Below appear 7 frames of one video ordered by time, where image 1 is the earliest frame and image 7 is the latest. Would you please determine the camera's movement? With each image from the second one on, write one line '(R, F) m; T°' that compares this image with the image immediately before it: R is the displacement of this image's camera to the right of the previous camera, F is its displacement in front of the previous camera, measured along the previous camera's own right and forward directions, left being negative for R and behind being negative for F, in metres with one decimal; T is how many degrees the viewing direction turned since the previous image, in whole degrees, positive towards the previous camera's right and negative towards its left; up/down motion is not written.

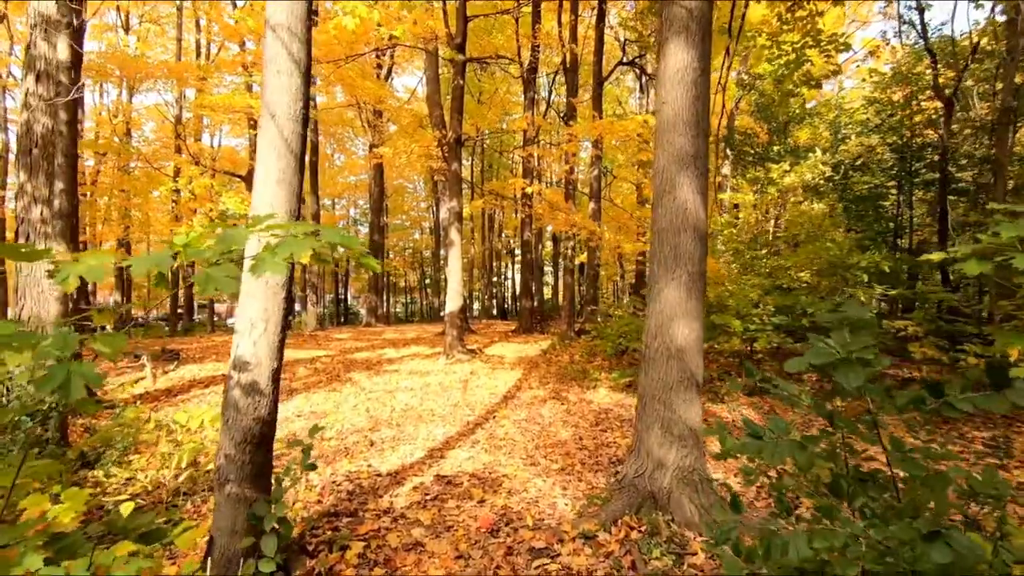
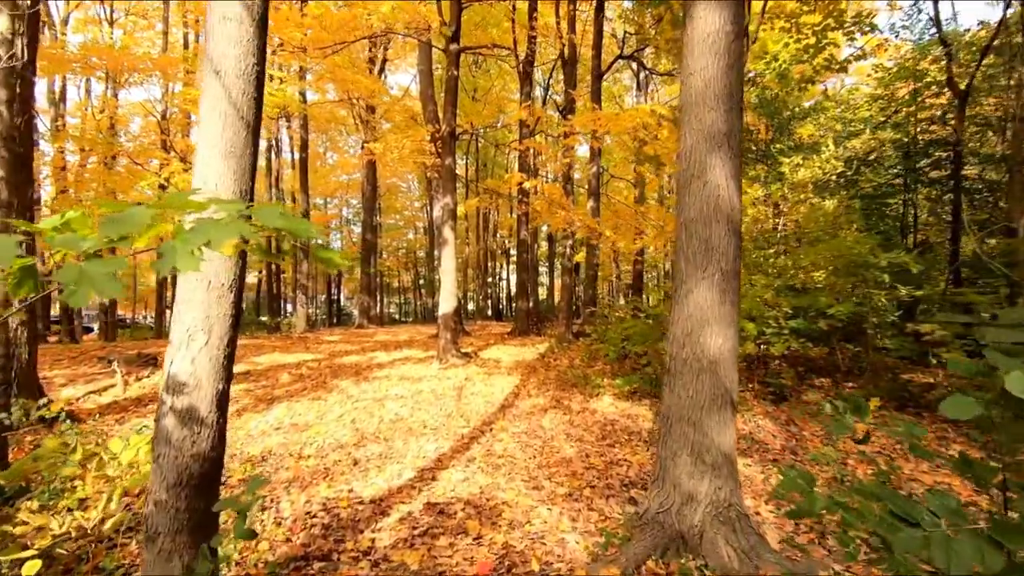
(0.0, +0.5) m; +1°
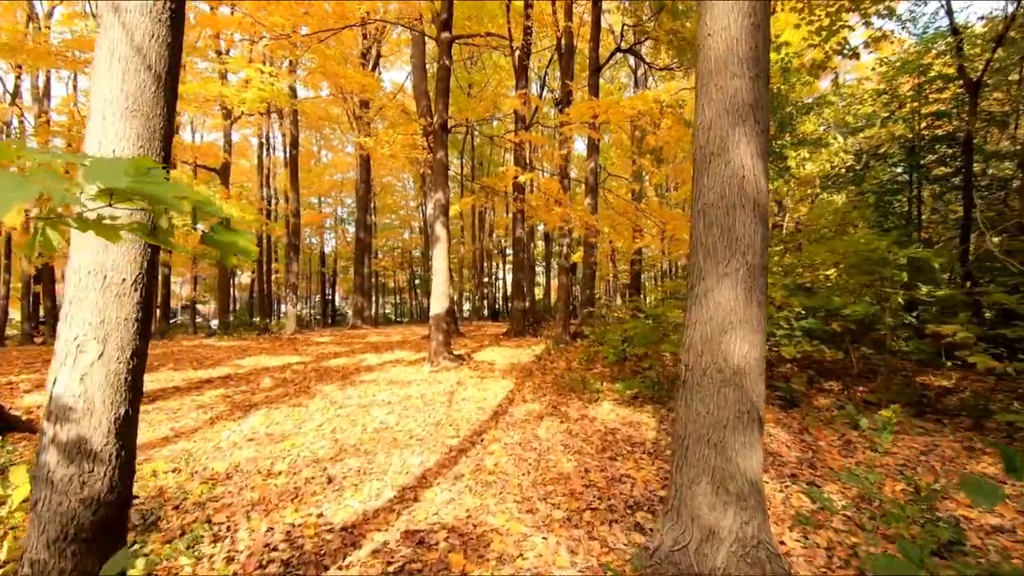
(0.0, +0.4) m; 0°
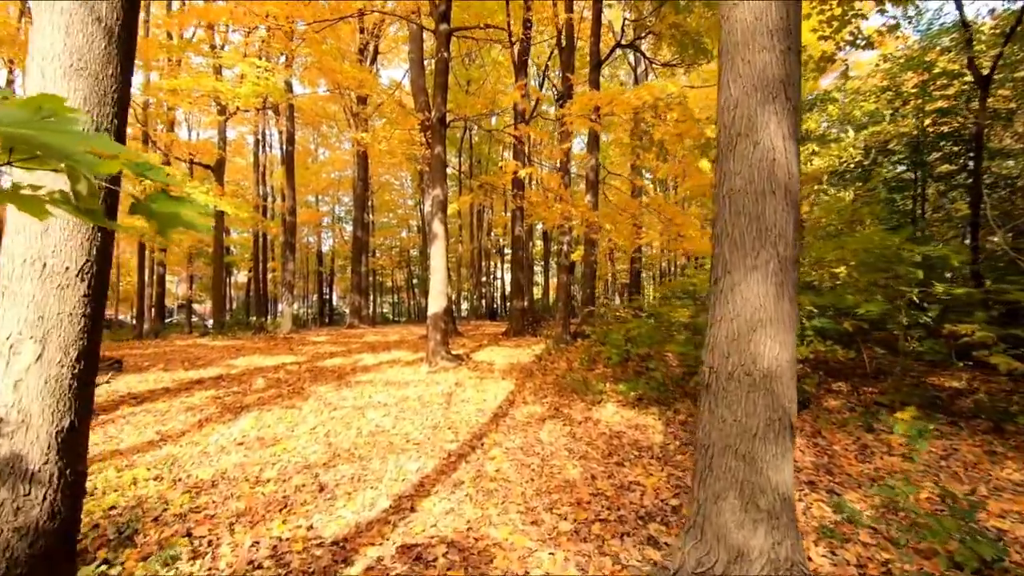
(0.0, +0.2) m; 0°
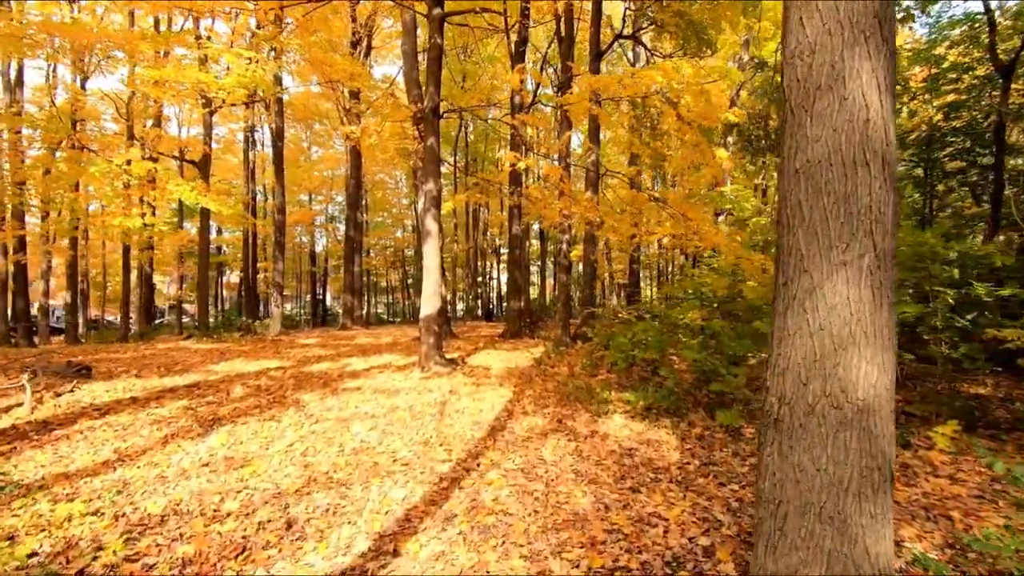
(0.0, +0.6) m; 0°
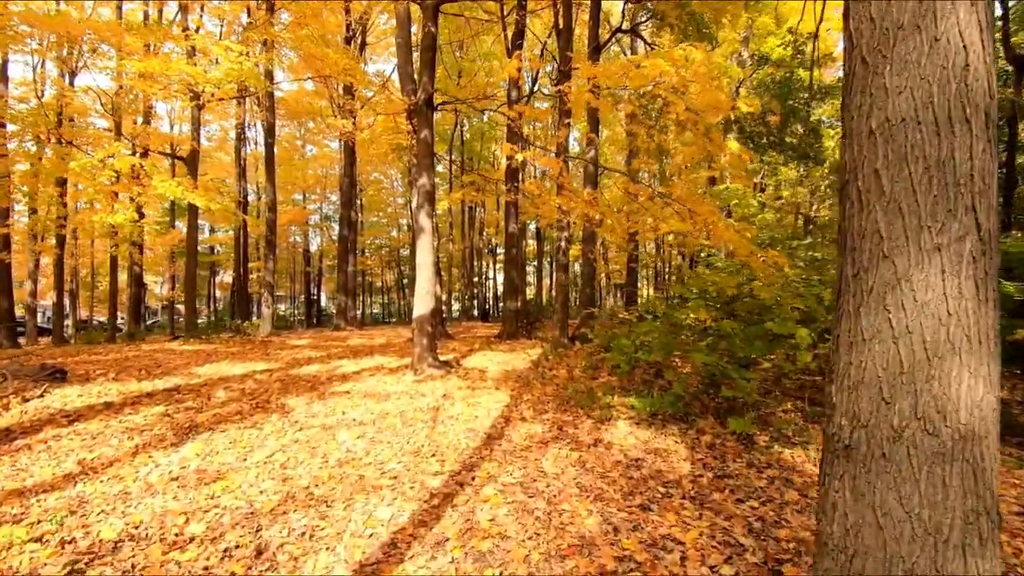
(0.0, +0.4) m; 0°
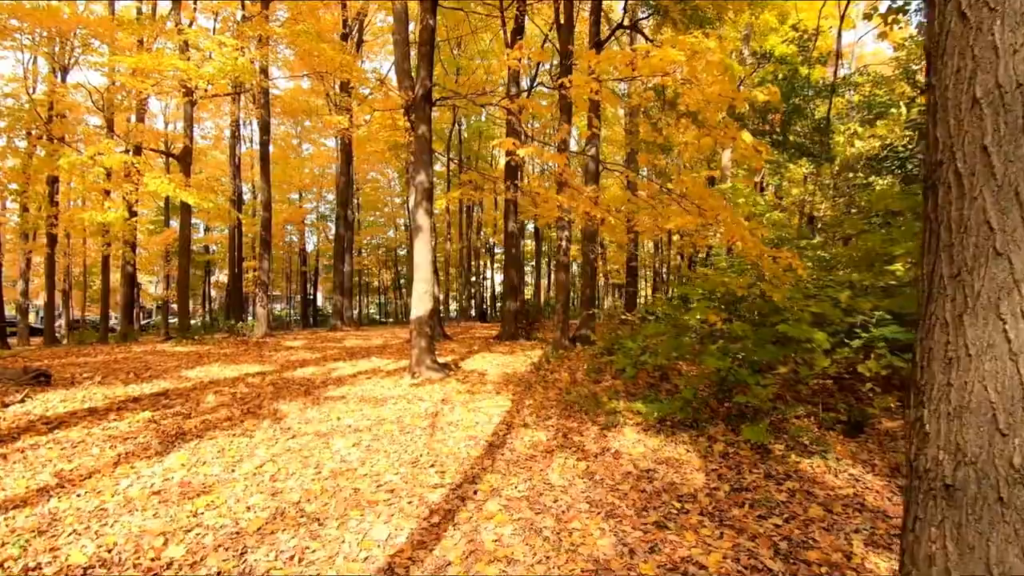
(-0.1, +0.3) m; 0°
